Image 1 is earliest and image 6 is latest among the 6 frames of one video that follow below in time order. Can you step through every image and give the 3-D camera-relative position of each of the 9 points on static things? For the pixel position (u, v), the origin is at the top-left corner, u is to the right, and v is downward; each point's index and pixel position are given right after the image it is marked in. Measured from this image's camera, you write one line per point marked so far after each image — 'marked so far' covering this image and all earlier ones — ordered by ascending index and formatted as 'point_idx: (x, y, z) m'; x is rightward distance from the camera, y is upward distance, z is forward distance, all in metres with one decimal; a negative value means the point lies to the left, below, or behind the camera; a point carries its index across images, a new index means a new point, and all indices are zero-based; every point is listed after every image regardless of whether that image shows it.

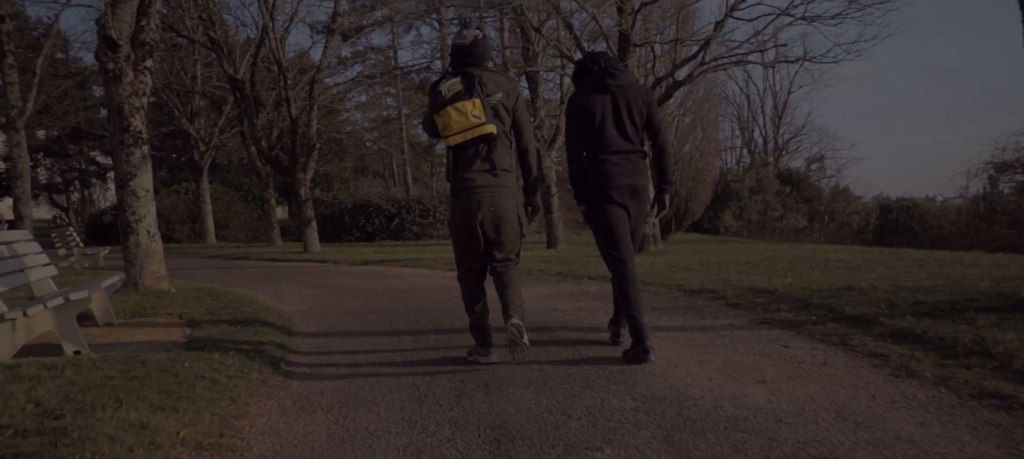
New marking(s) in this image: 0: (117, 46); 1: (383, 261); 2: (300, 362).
0: (-5.0, +2.3, +8.8) m
1: (-3.0, -0.7, +16.0) m
2: (-1.7, -1.0, +5.5) m
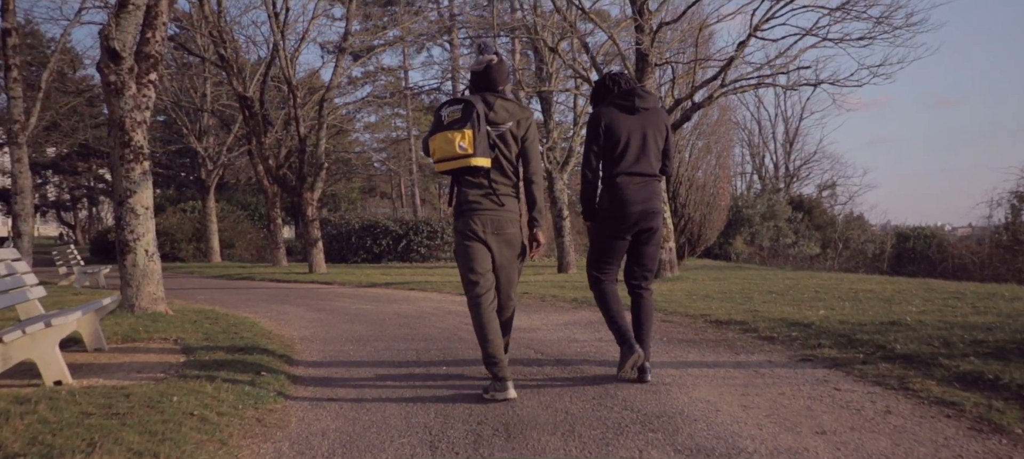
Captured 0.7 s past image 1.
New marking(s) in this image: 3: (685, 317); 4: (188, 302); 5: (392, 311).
0: (-4.8, +2.1, +8.5) m
1: (-2.7, -1.2, +15.6) m
2: (-1.5, -1.2, +5.0) m
3: (+2.0, -1.0, +8.0) m
4: (-5.7, -1.3, +12.3) m
5: (-1.8, -1.2, +10.1) m
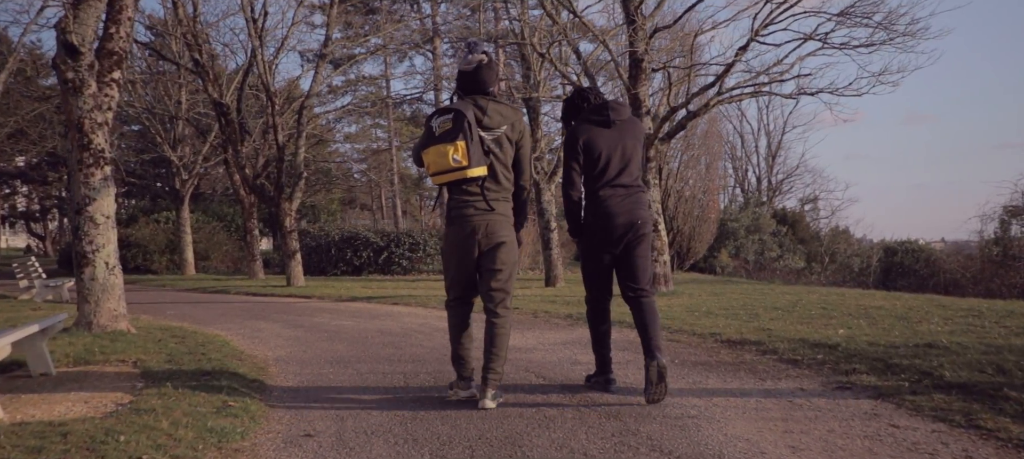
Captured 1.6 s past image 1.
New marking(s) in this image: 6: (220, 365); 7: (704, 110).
0: (-4.9, +2.0, +7.8) m
1: (-3.0, -1.5, +14.9) m
2: (-1.5, -1.3, +4.4) m
3: (+1.9, -1.1, +7.4) m
4: (-5.9, -1.5, +11.5) m
5: (-1.9, -1.3, +9.5) m
6: (-2.8, -1.3, +6.6) m
7: (+3.7, +2.3, +13.2) m
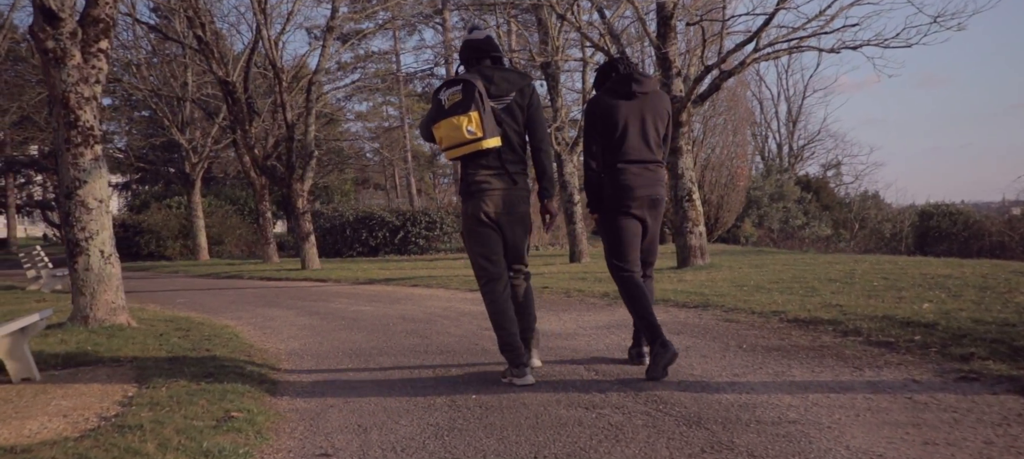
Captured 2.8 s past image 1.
0: (-4.6, +2.1, +7.1) m
1: (-2.5, -1.0, +14.2) m
2: (-1.2, -1.1, +3.7) m
3: (+2.3, -0.8, +6.6) m
4: (-5.5, -1.2, +10.9) m
5: (-1.5, -1.1, +8.8) m
6: (-2.4, -1.1, +5.9) m
7: (+4.0, +2.8, +12.2) m
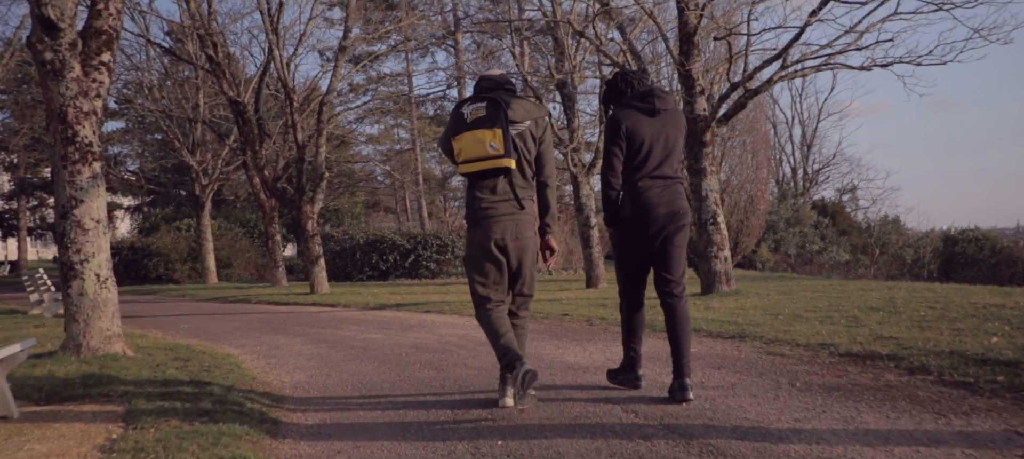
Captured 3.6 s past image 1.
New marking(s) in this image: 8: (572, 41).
0: (-4.4, +1.9, +6.7) m
1: (-2.2, -1.5, +13.7) m
2: (-1.1, -1.2, +3.2) m
3: (+2.5, -1.0, +6.1) m
4: (-5.2, -1.6, +10.4) m
5: (-1.2, -1.3, +8.3) m
6: (-2.2, -1.3, +5.4) m
7: (+4.3, +2.4, +11.8) m
8: (+1.5, +4.6, +16.9) m
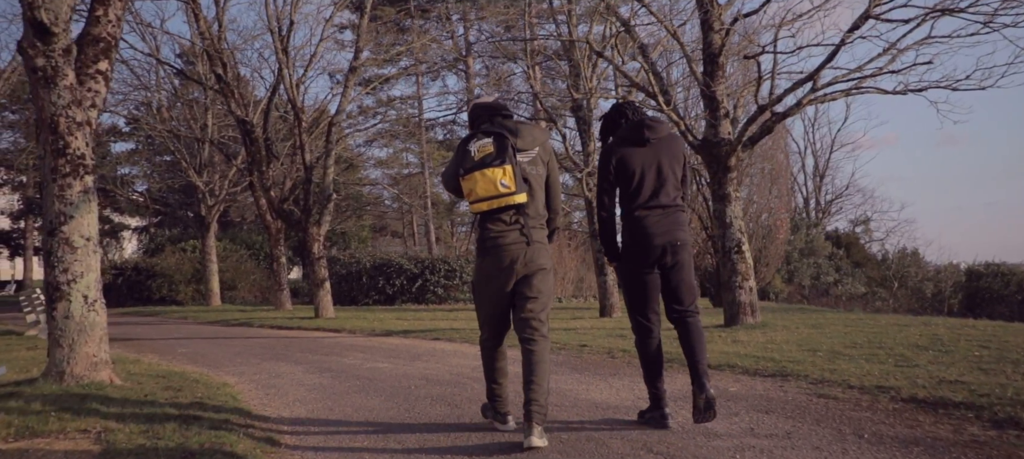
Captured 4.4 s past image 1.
0: (-4.2, +1.8, +6.3) m
1: (-2.0, -1.9, +13.1) m
2: (-0.9, -1.3, +2.6) m
3: (+2.7, -1.3, +5.5) m
4: (-5.0, -1.9, +9.9) m
5: (-1.1, -1.6, +7.7) m
6: (-2.1, -1.4, +4.9) m
7: (+4.6, +1.9, +11.3) m
8: (+1.8, +4.0, +16.5) m
